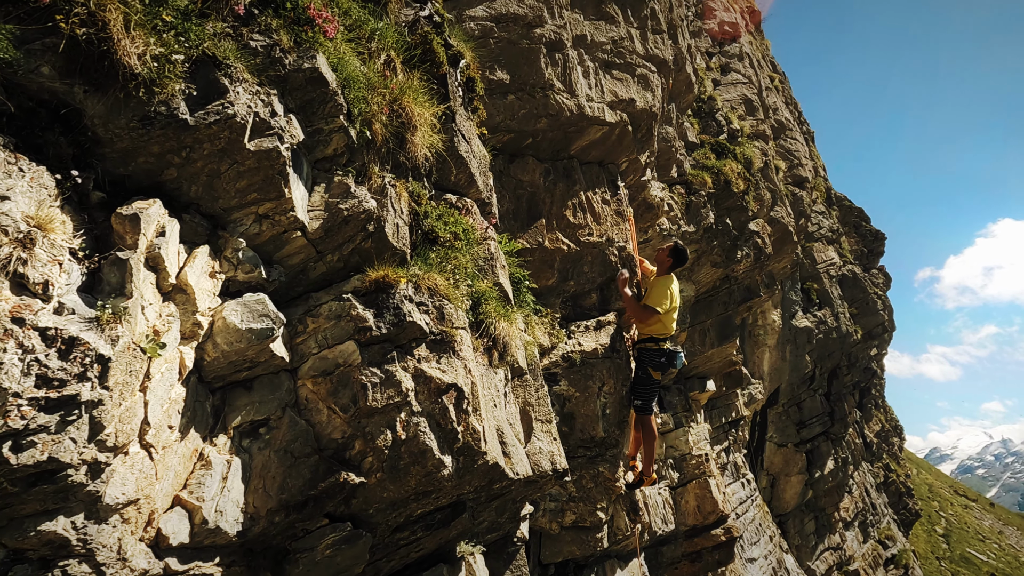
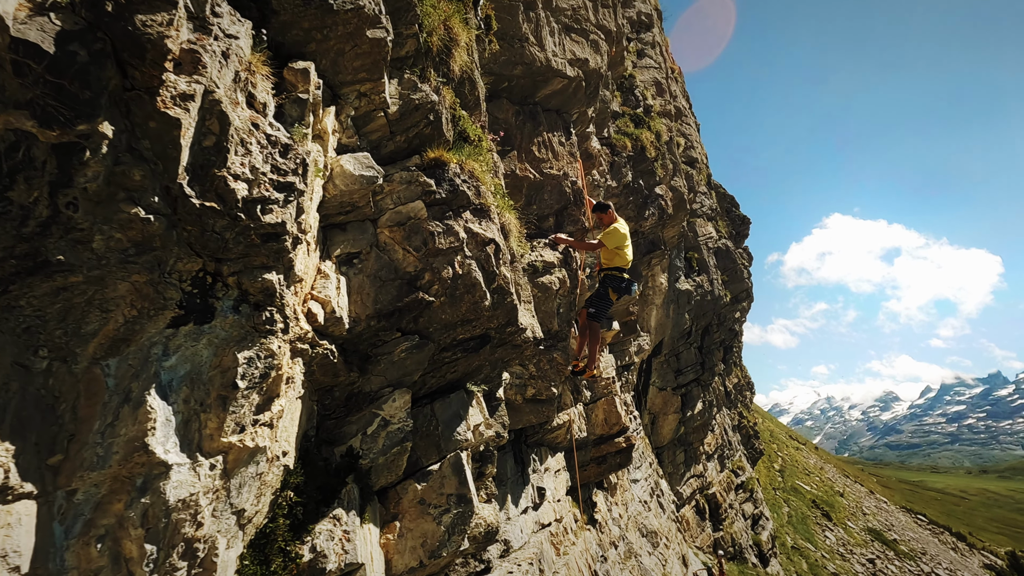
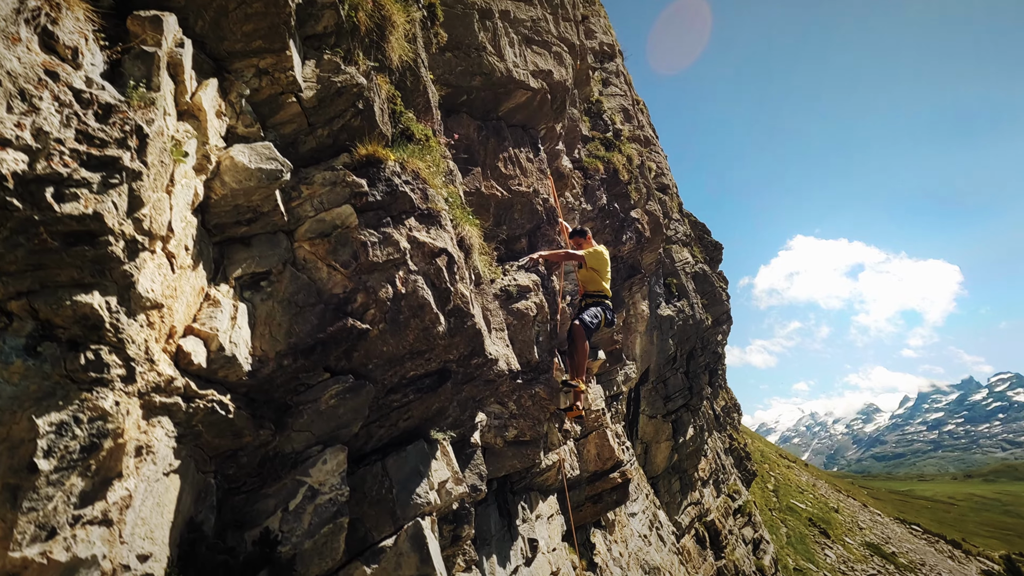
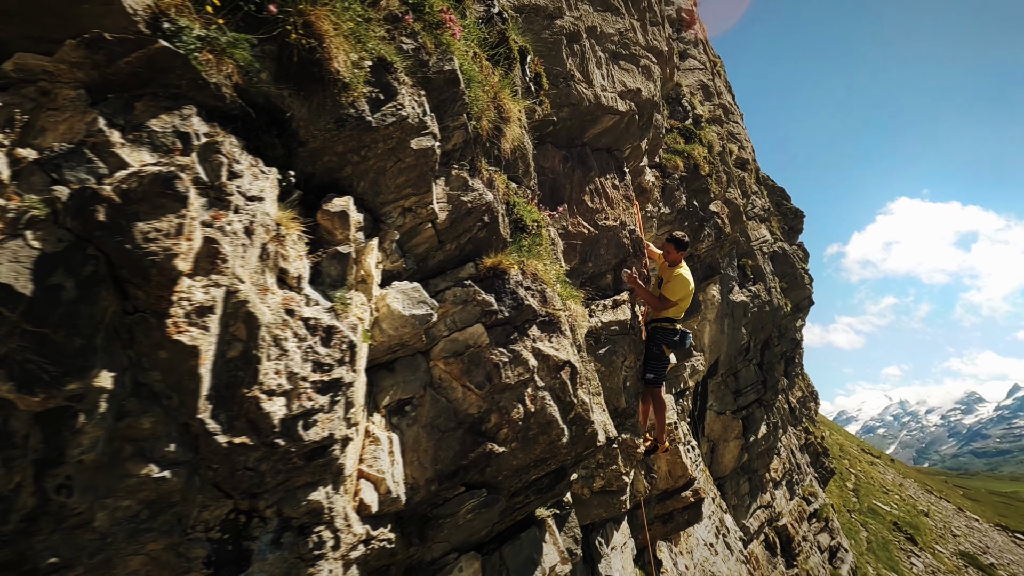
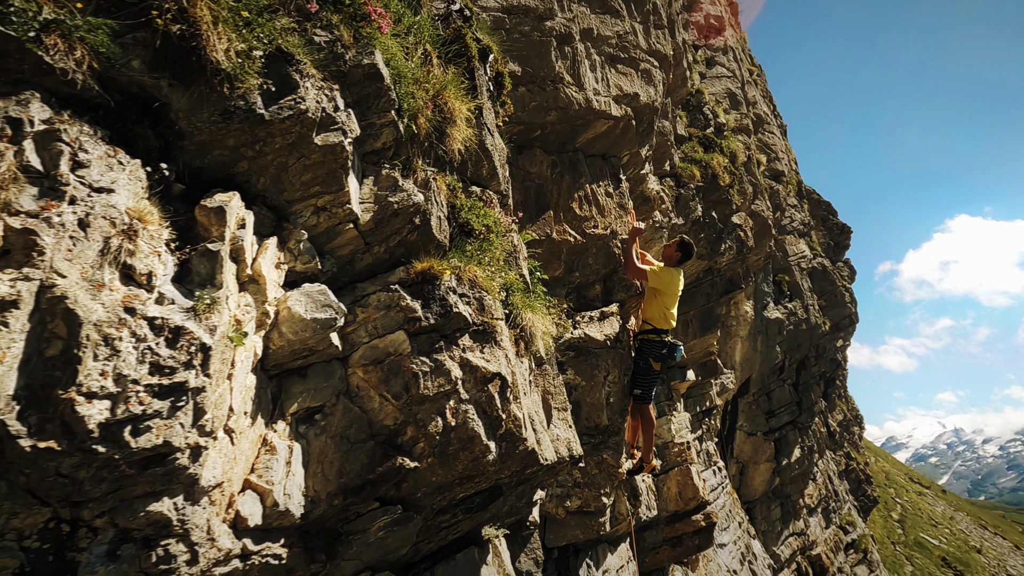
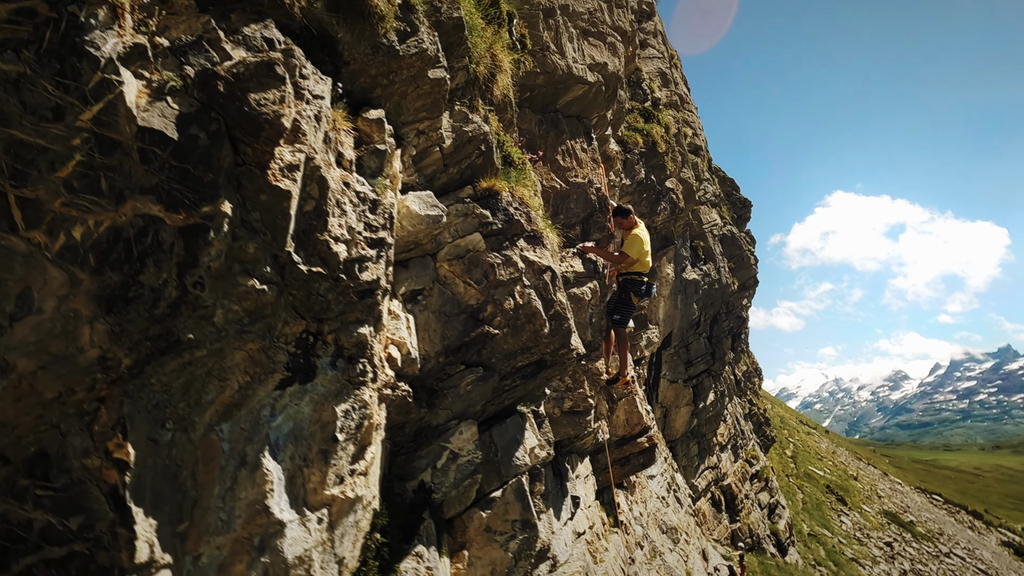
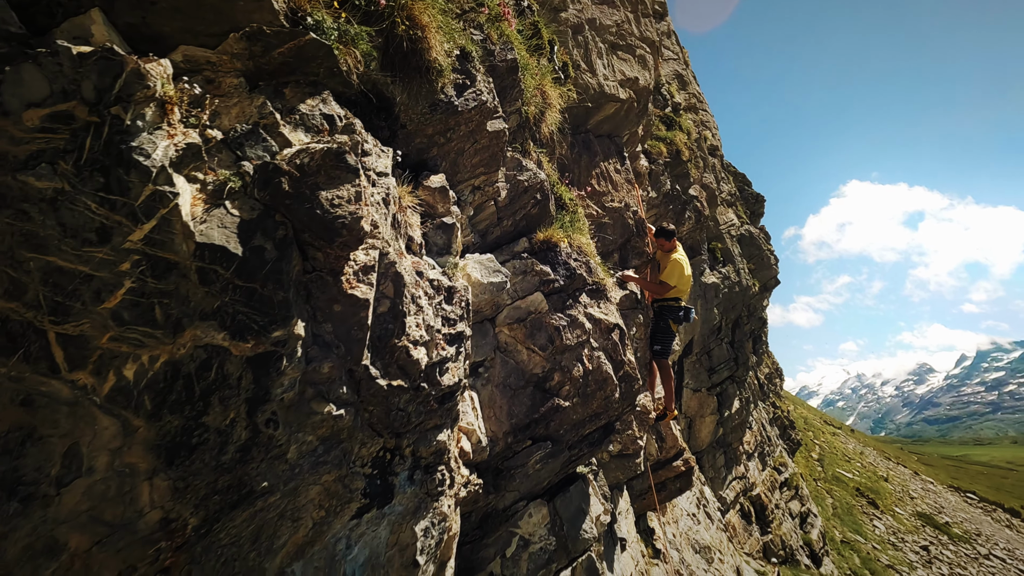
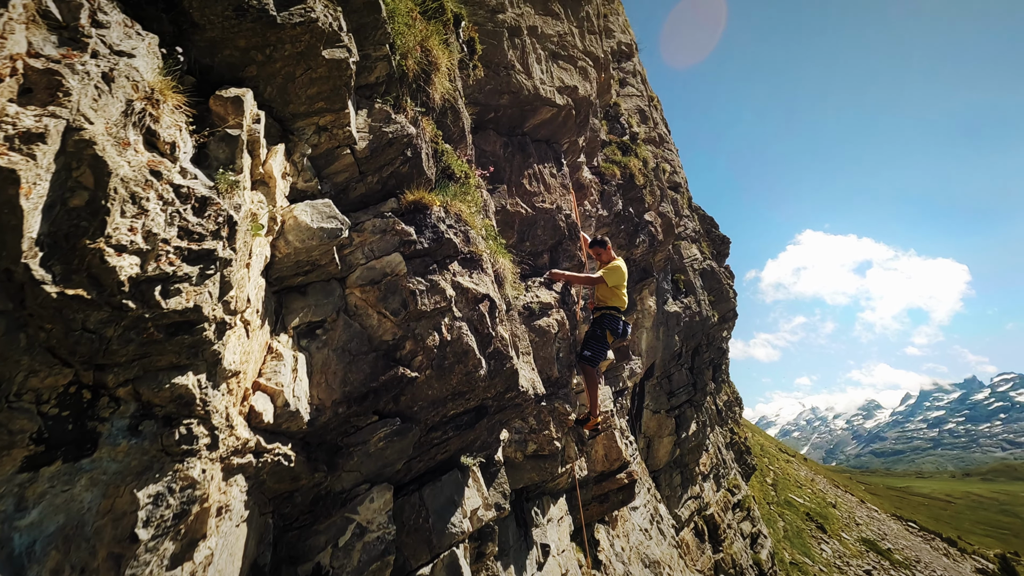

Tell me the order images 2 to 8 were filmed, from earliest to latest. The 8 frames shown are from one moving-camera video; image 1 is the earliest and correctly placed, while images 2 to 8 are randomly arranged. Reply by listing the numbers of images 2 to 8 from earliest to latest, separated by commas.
5, 4, 7, 6, 2, 8, 3
